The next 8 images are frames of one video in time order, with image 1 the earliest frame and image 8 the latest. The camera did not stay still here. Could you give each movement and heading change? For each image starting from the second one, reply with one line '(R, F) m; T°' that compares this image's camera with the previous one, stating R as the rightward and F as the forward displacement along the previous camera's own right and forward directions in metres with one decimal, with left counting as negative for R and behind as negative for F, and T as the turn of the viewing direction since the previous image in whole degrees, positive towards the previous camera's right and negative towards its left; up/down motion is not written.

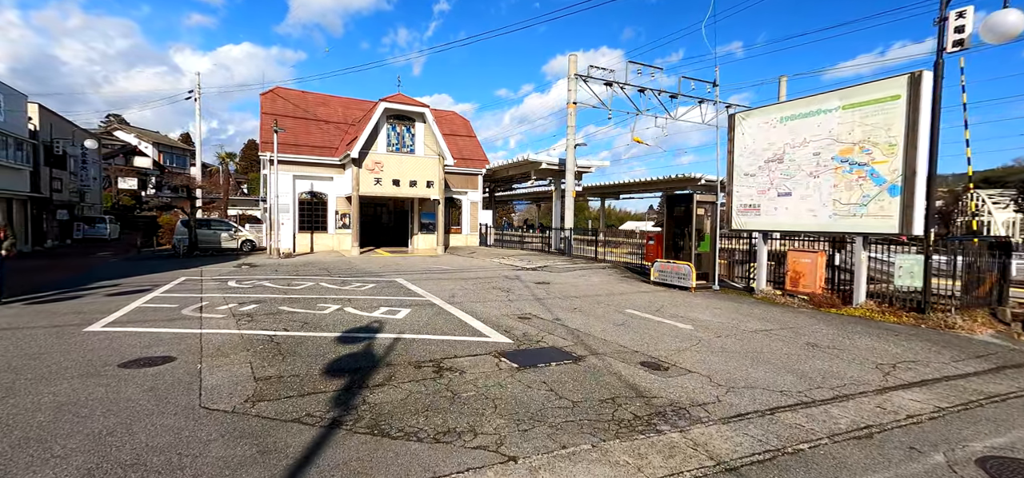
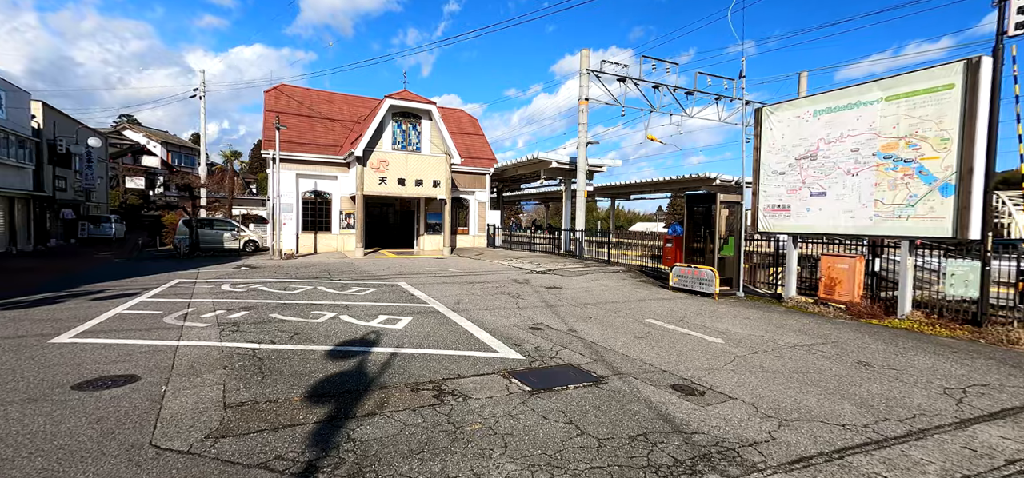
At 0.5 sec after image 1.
(0.0, +0.7) m; -1°
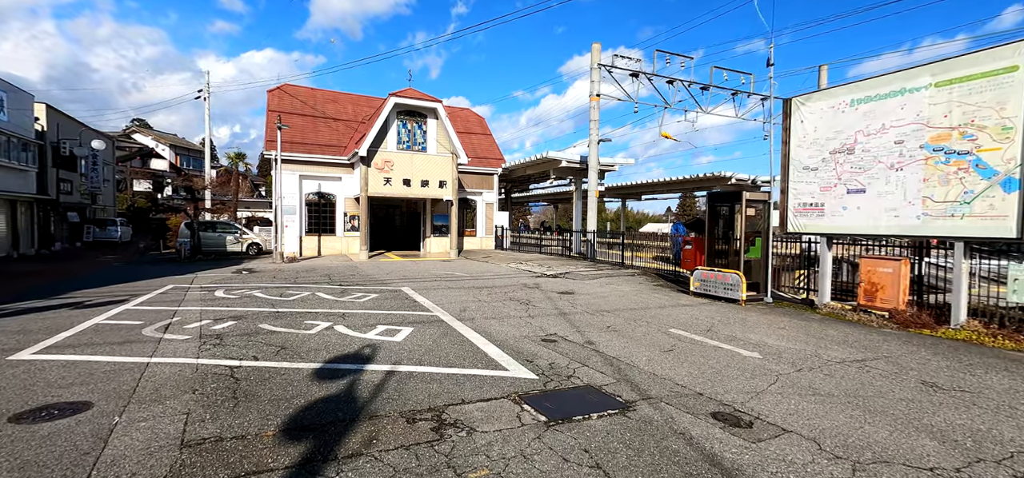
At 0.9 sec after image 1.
(0.0, +0.6) m; -1°
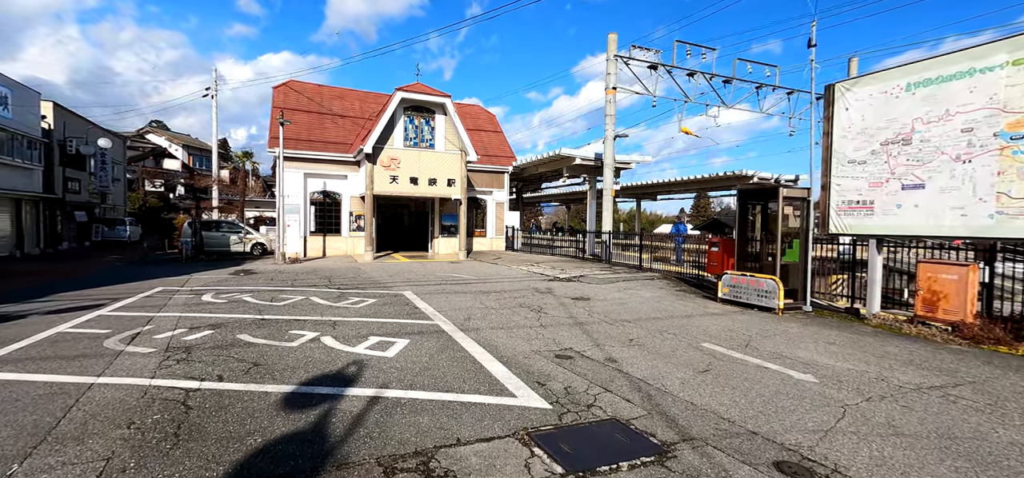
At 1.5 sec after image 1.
(0.0, +0.8) m; -2°
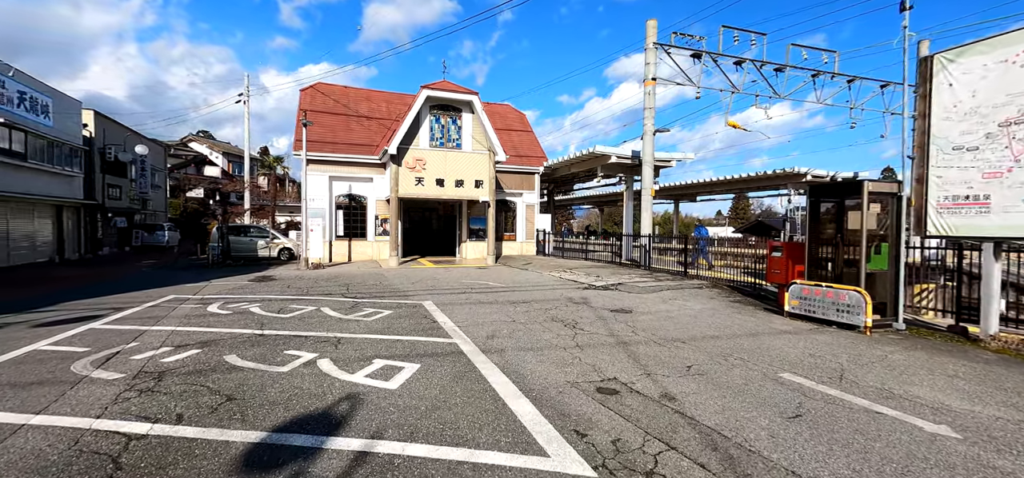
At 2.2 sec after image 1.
(0.0, +1.0) m; -4°
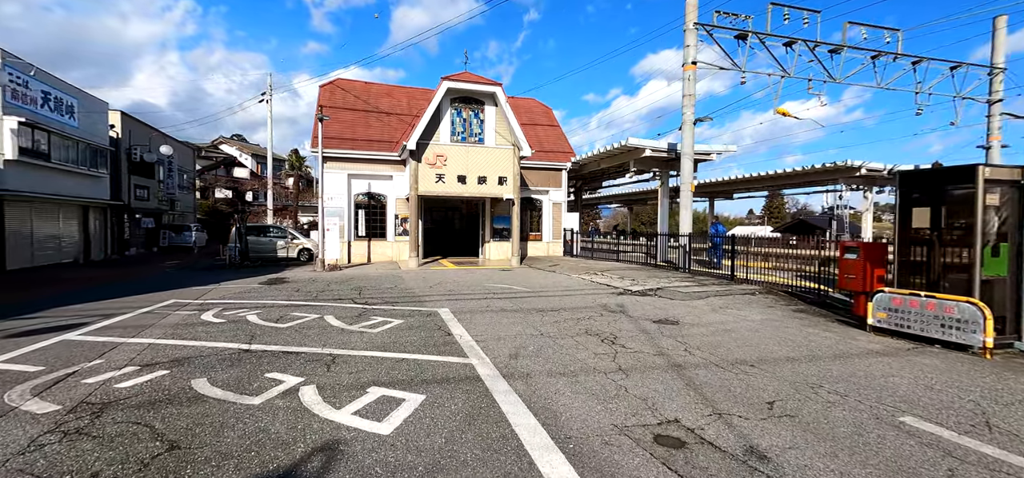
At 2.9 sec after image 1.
(0.0, +1.0) m; -3°
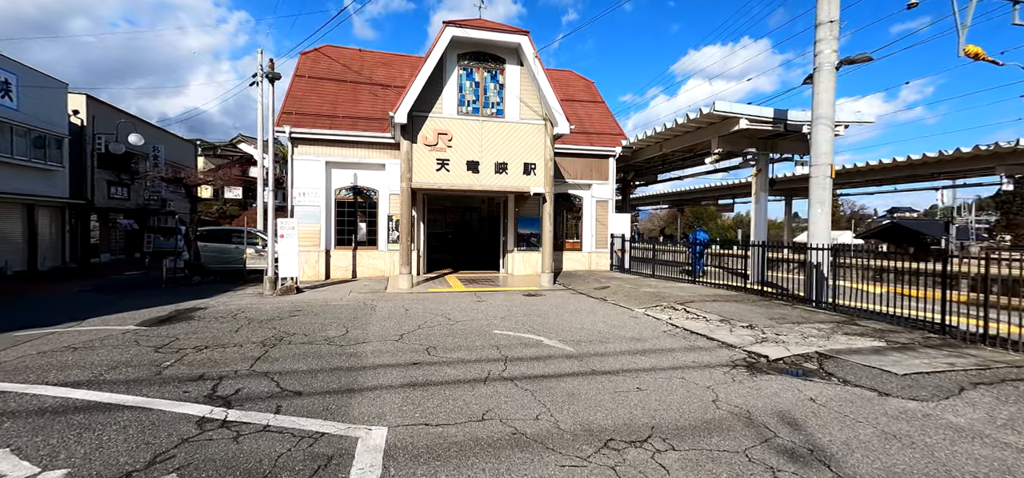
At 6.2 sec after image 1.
(+0.1, +4.6) m; -4°
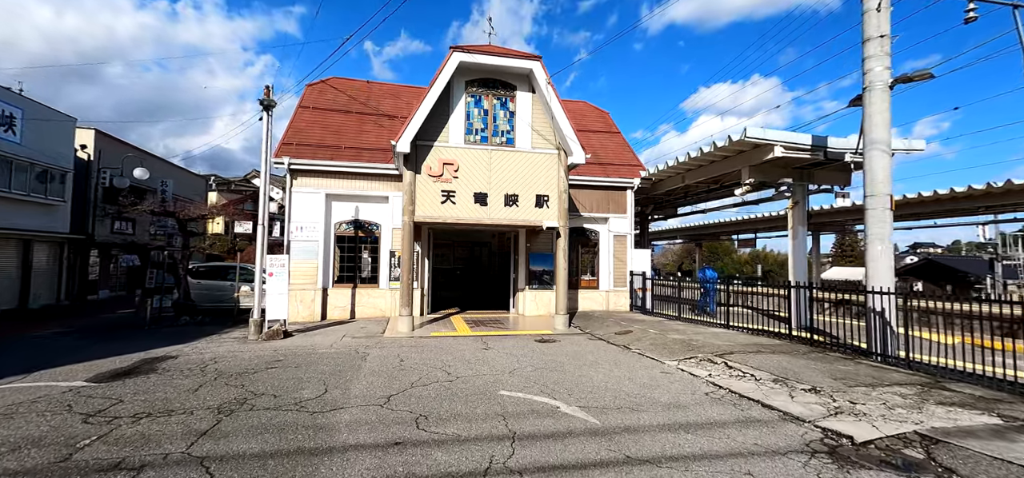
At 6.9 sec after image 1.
(0.0, +1.0) m; -2°
